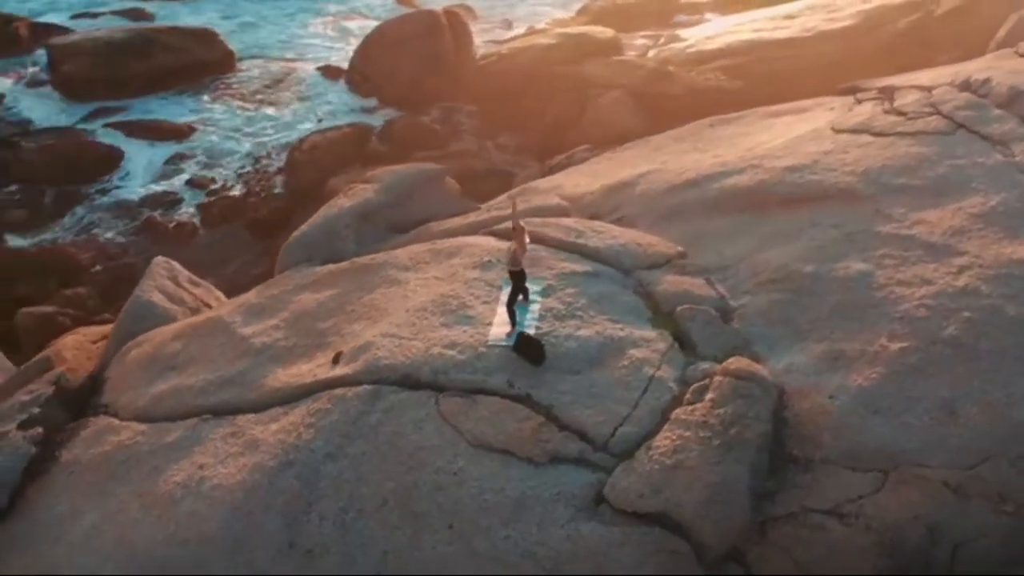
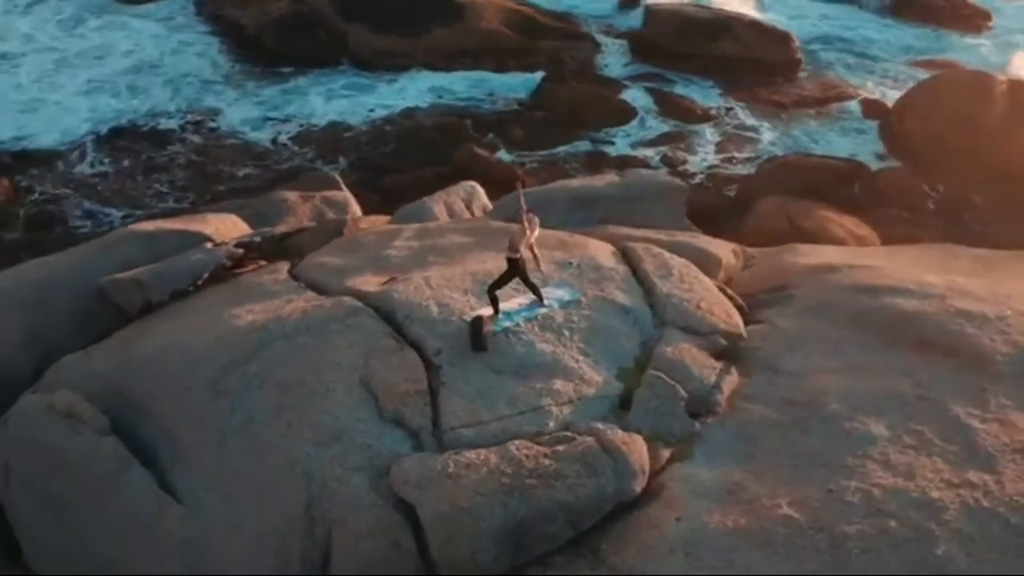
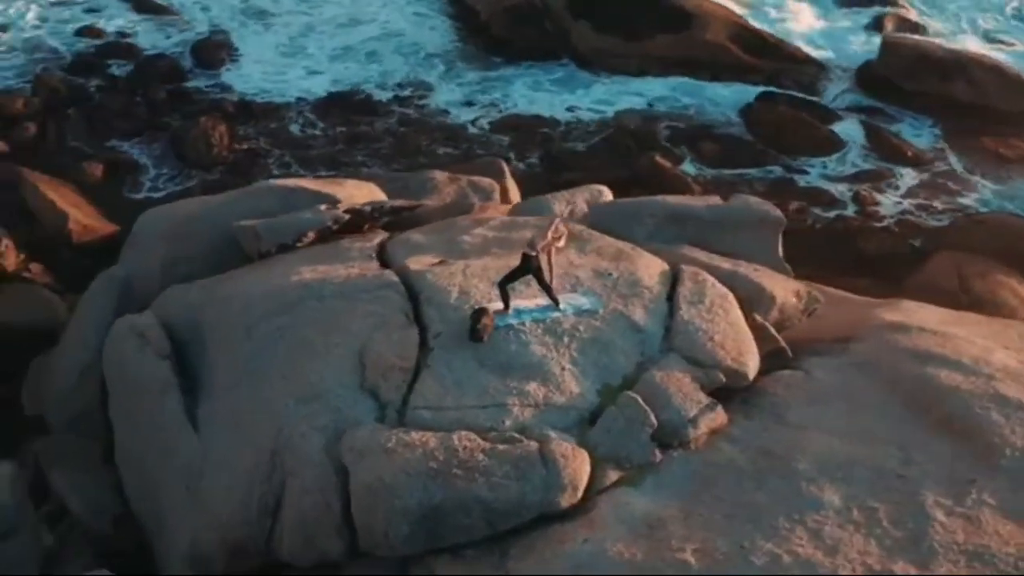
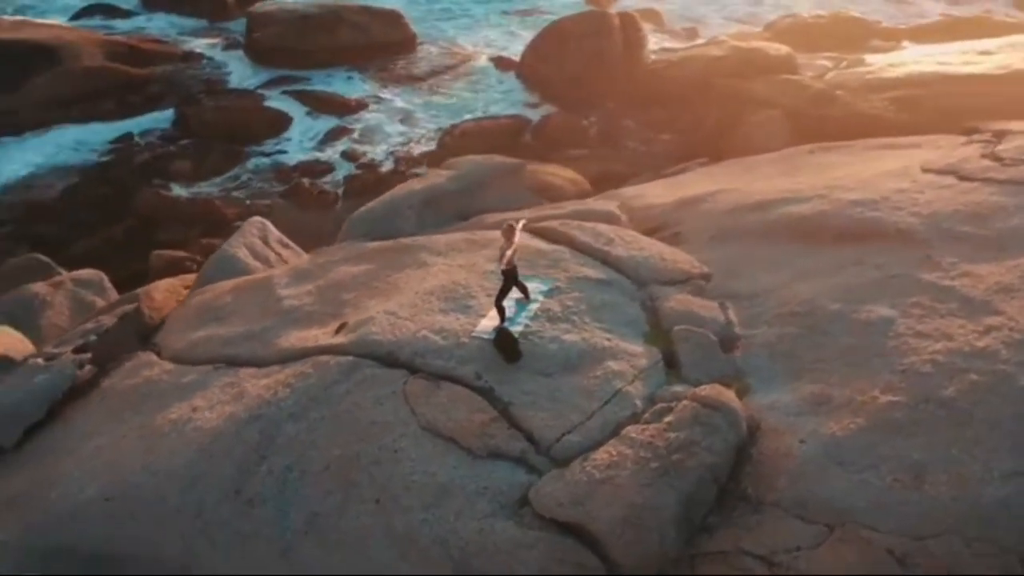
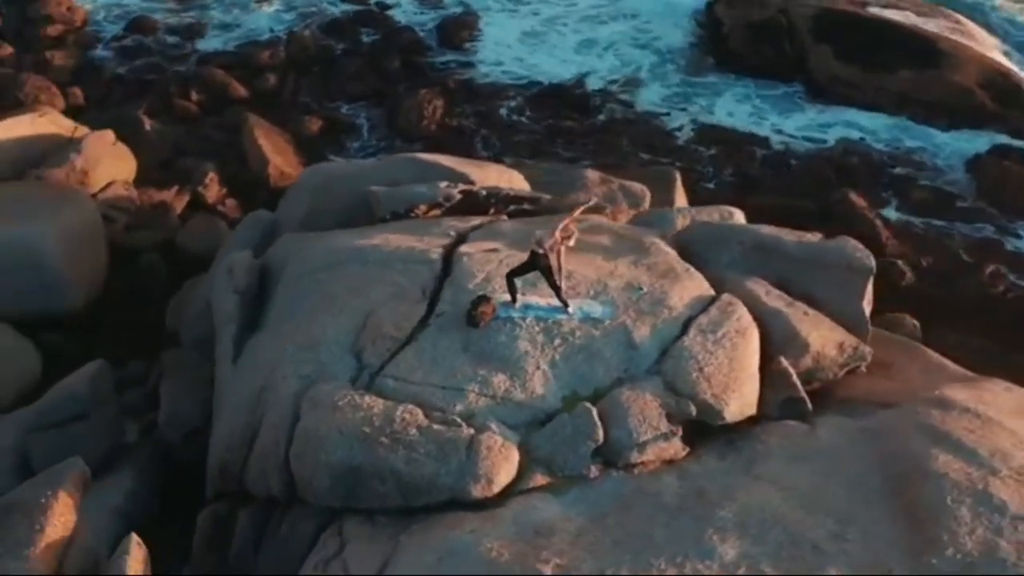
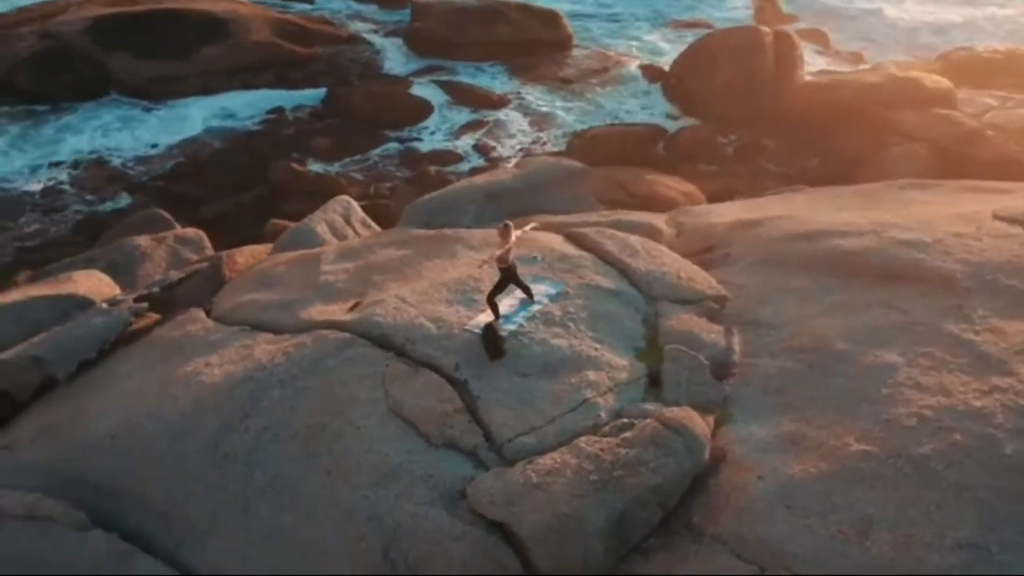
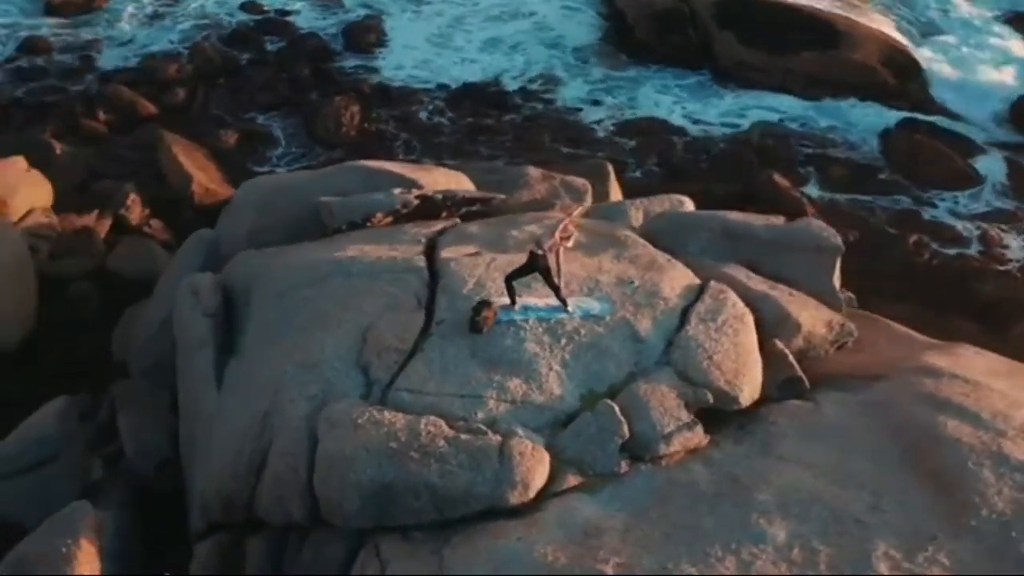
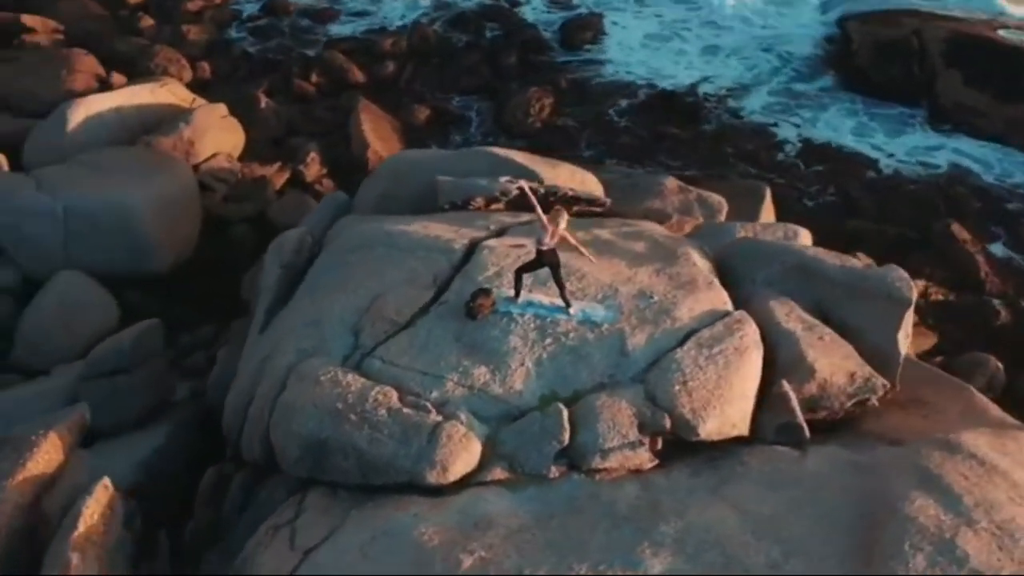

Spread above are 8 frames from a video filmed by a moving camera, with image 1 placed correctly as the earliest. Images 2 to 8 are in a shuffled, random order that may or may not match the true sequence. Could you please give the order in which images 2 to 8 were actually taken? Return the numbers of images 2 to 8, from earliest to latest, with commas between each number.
4, 6, 2, 3, 7, 5, 8
